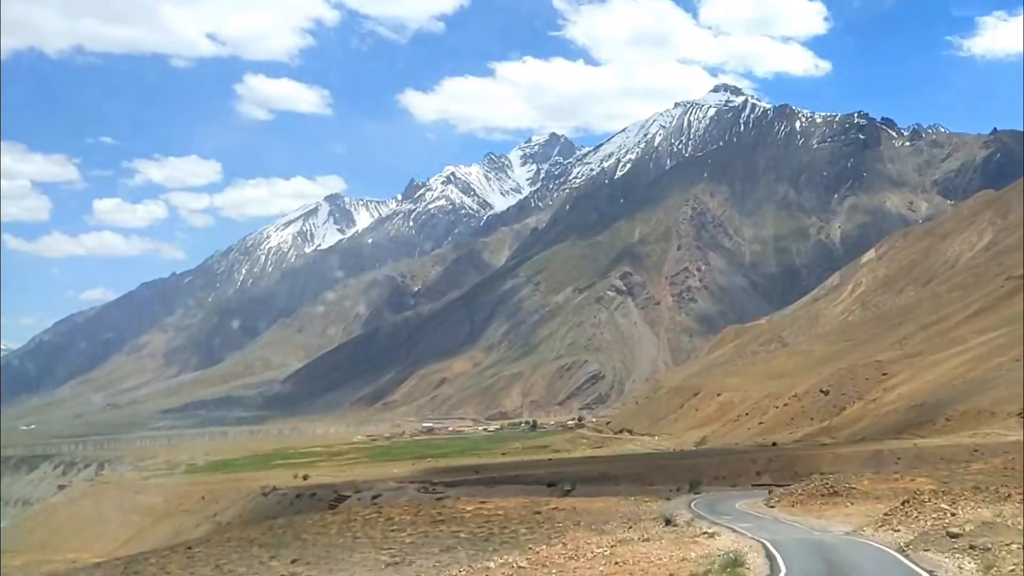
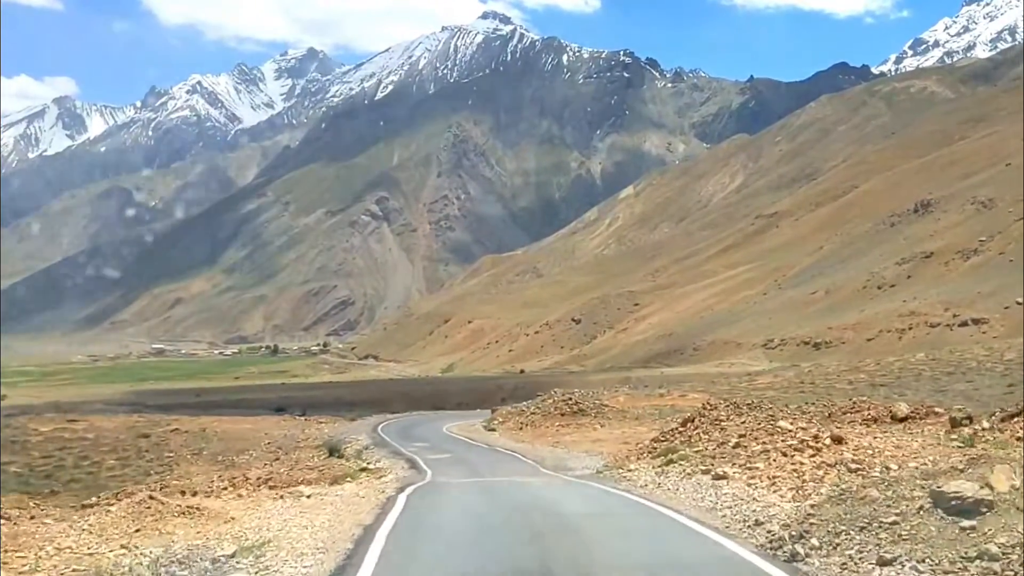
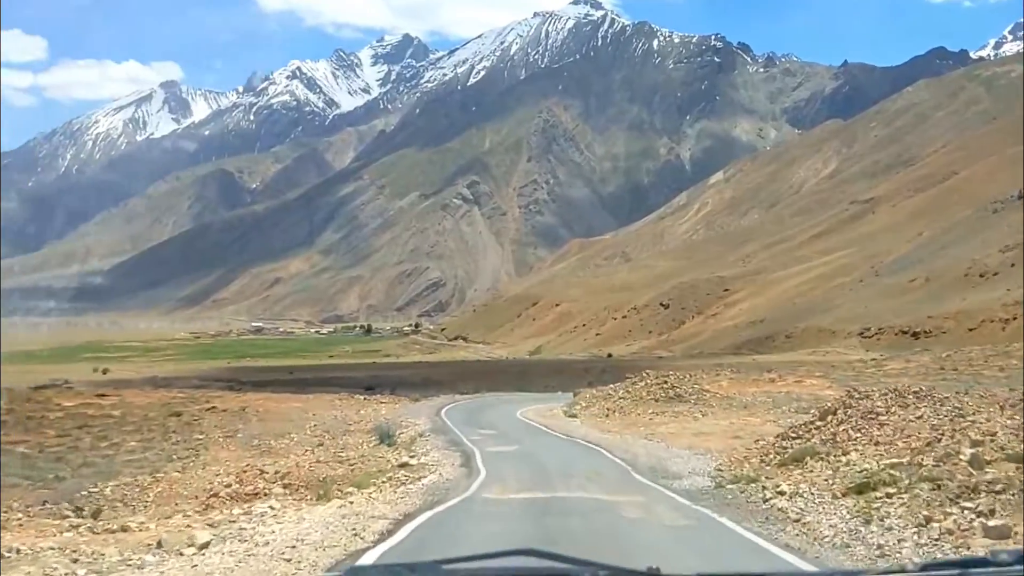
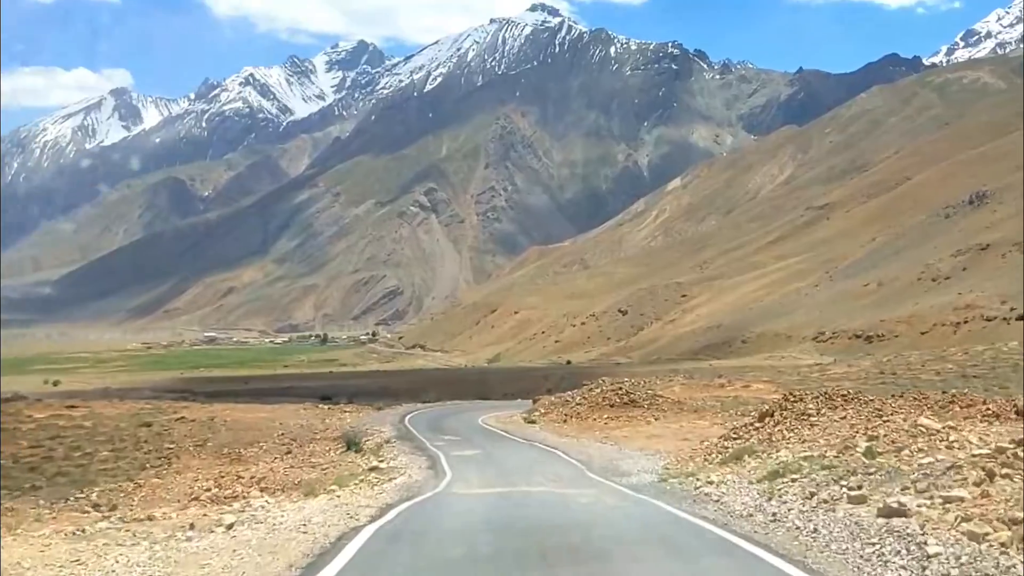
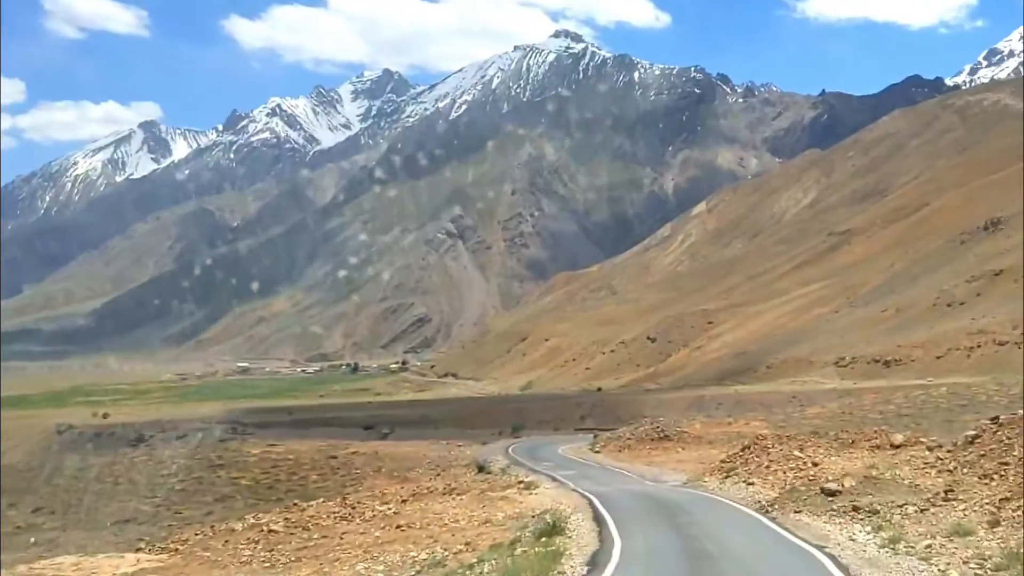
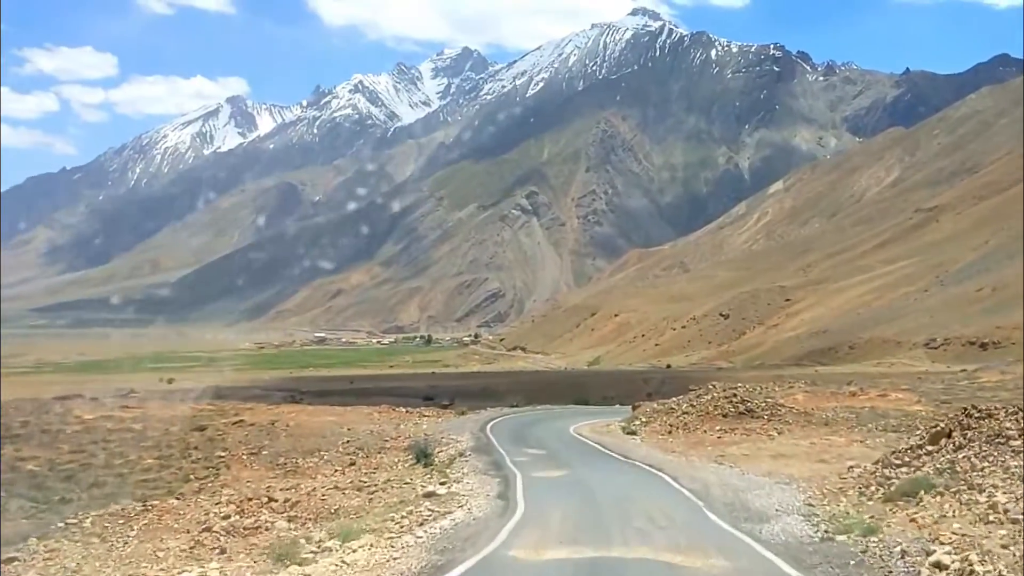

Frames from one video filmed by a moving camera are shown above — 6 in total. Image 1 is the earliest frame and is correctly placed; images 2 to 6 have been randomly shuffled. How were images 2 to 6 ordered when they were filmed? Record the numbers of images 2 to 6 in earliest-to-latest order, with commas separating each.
5, 2, 4, 3, 6
